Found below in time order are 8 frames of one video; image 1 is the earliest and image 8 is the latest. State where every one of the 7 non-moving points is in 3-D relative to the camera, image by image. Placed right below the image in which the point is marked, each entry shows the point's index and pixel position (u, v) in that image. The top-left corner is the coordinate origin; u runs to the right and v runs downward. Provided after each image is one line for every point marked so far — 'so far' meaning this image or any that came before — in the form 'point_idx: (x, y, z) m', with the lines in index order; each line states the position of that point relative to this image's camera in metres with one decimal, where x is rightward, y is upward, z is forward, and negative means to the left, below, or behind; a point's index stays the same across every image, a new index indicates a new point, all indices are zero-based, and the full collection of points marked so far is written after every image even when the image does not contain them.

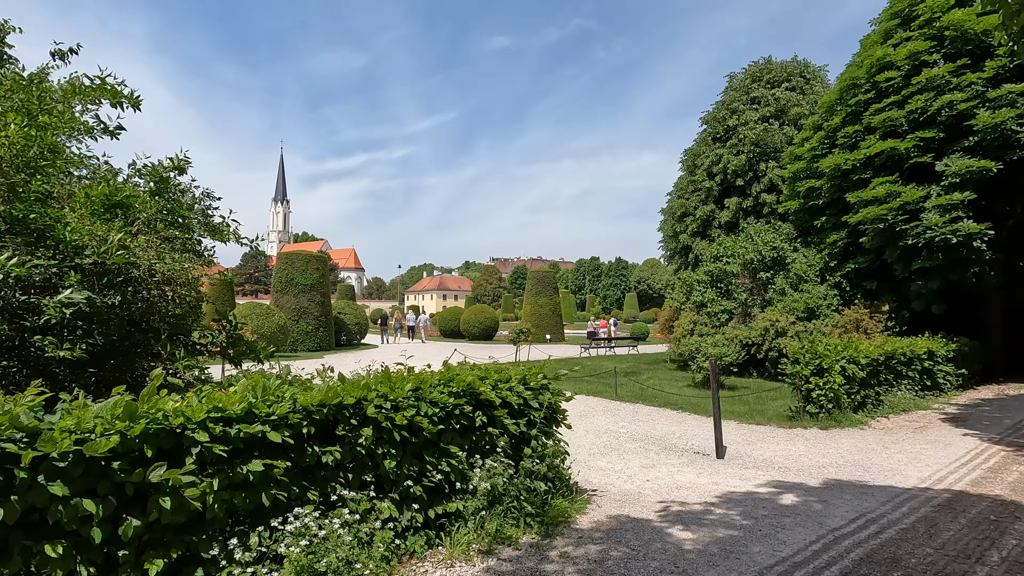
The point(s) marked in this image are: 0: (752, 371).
0: (+6.5, -2.2, +14.3) m
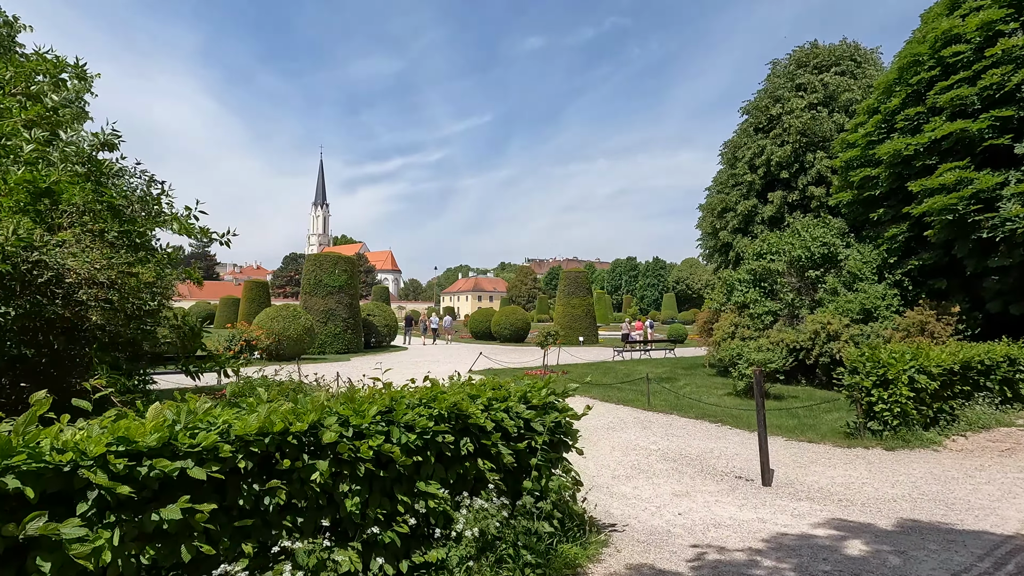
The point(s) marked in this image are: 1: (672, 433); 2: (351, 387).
0: (+7.1, -2.2, +13.1) m
1: (+2.5, -2.2, +8.1) m
2: (-1.0, -0.6, +3.4) m
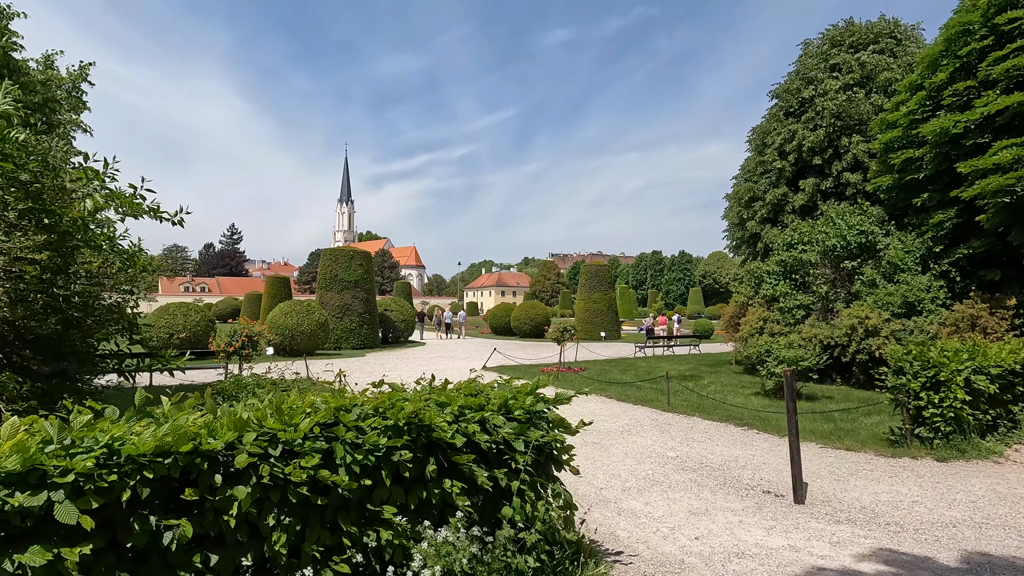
0: (+7.4, -2.0, +12.2) m
1: (+2.5, -2.1, +7.4) m
2: (-1.2, -0.6, +2.8) m
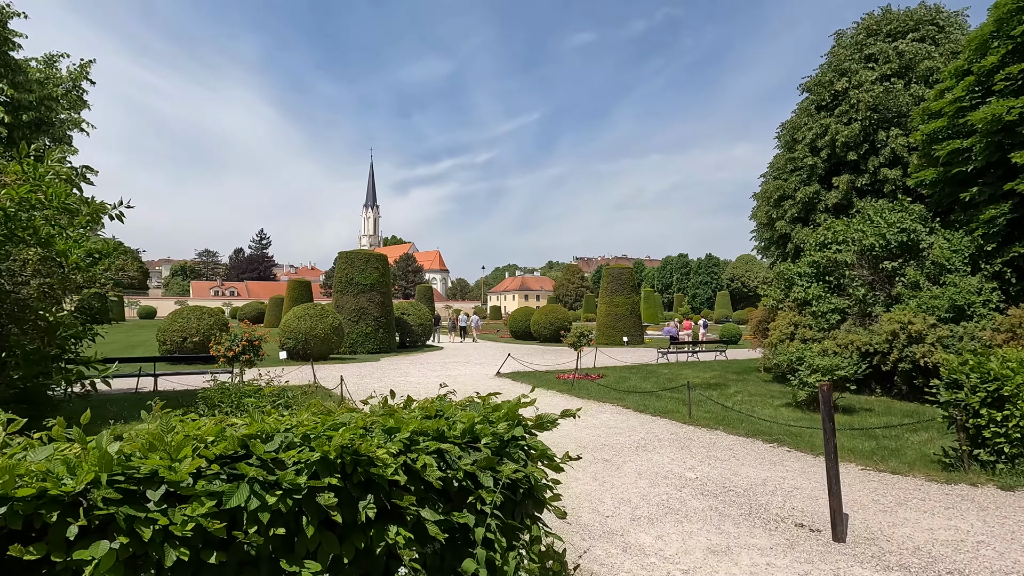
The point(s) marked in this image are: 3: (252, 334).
0: (+7.7, -2.1, +11.3) m
1: (+2.6, -2.1, +6.7) m
2: (-1.3, -0.5, +2.3) m
3: (-5.2, -0.9, +10.6) m
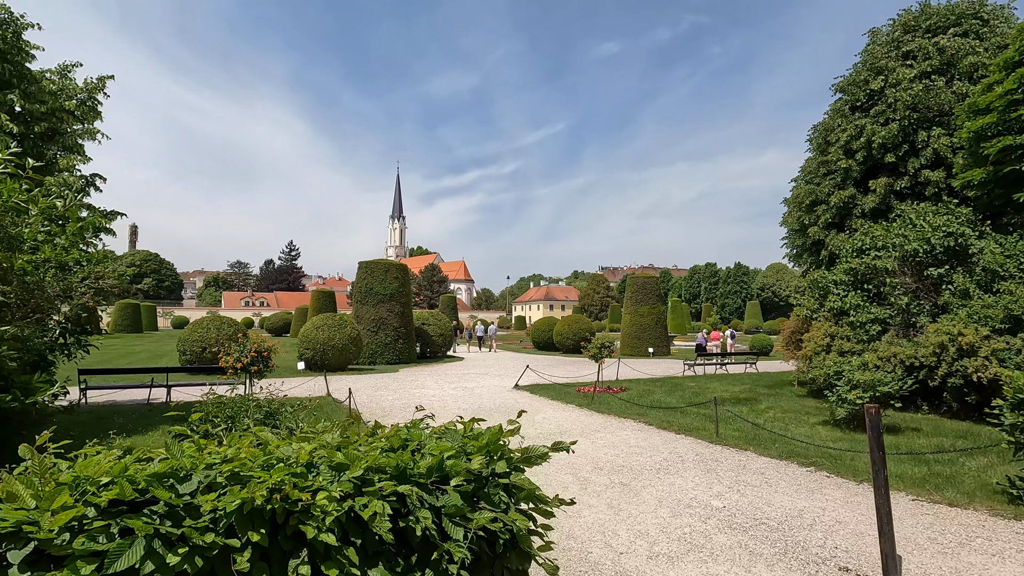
0: (+8.0, -2.3, +10.4) m
1: (+2.7, -2.2, +6.1) m
2: (-1.4, -0.6, +1.9) m
3: (-4.9, -1.1, +10.4) m
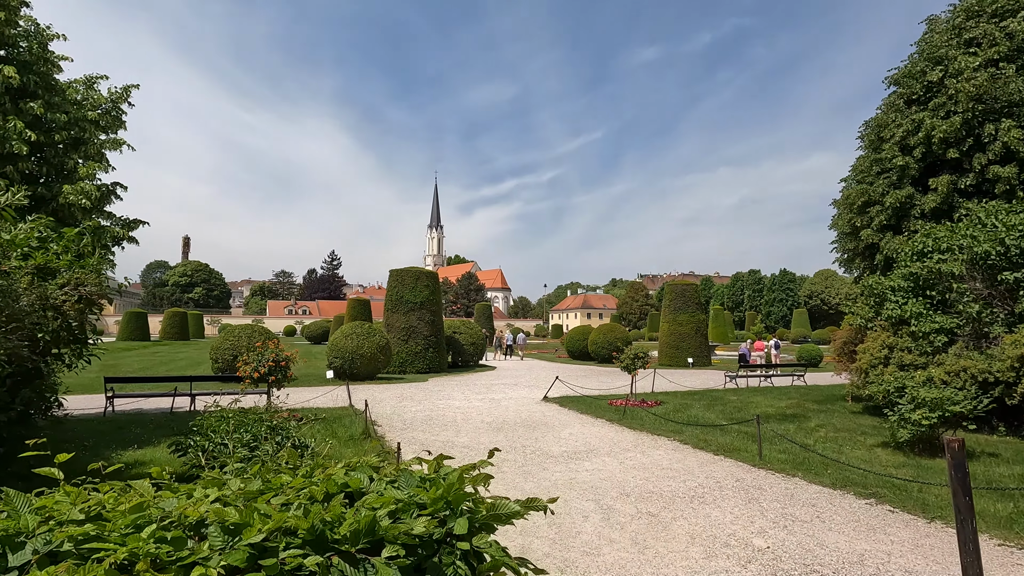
0: (+8.4, -2.4, +9.3) m
1: (+2.8, -2.3, +5.3) m
2: (-1.6, -0.6, +1.5) m
3: (-4.4, -1.2, +10.1) m
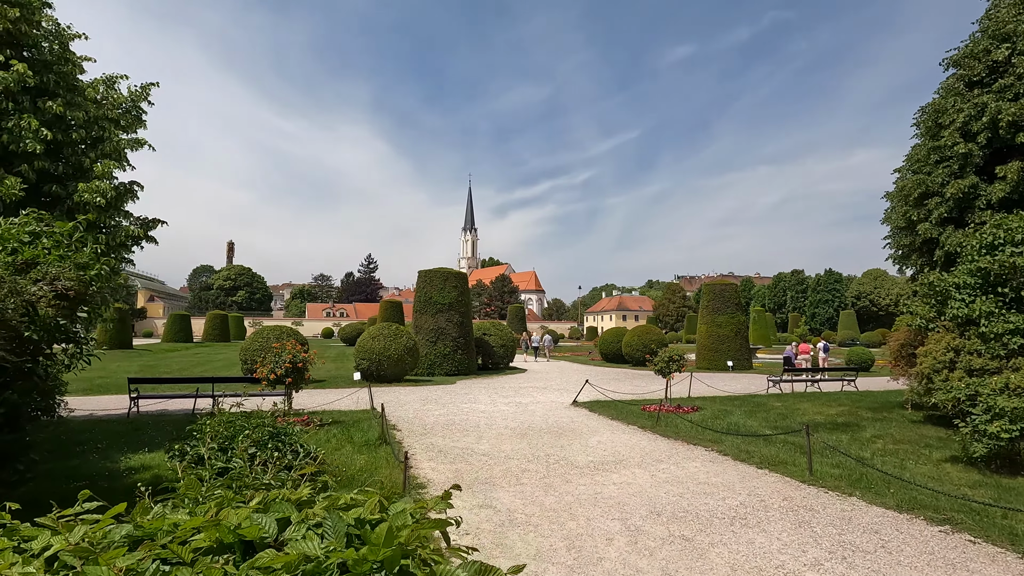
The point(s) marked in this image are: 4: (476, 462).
0: (+8.8, -2.3, +8.1) m
1: (+3.0, -2.2, +4.6) m
2: (-1.7, -0.5, +1.0) m
3: (-4.0, -1.2, +9.9) m
4: (-0.5, -2.5, +7.5) m
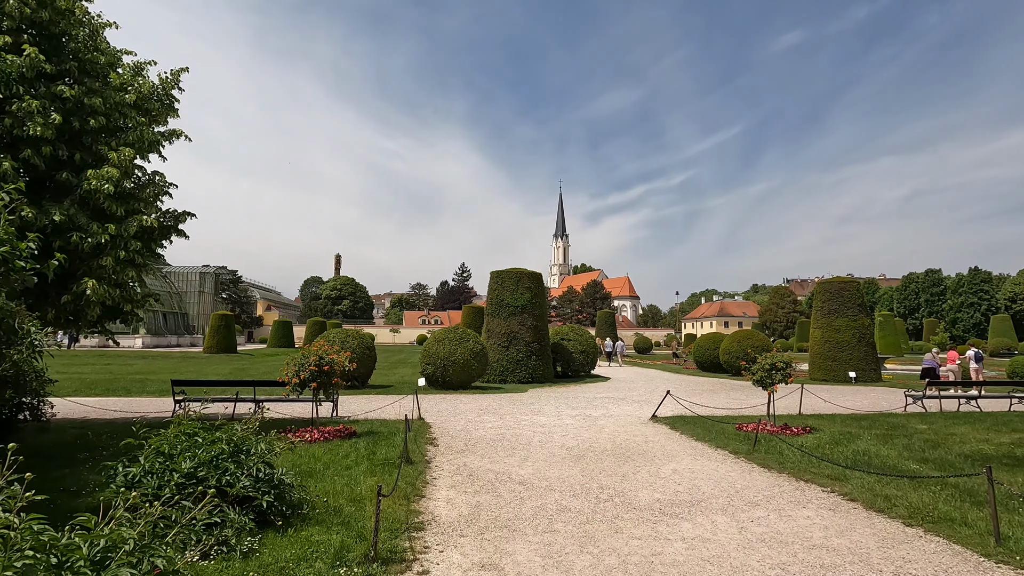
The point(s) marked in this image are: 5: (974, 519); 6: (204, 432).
0: (+9.2, -2.0, +4.9) m
1: (+2.9, -1.9, +2.5) m
2: (-2.4, -0.3, -0.2) m
3: (-3.1, -1.1, +8.9) m
4: (-0.1, -2.3, +5.9) m
5: (+4.3, -2.1, +4.9) m
6: (-2.7, -1.3, +4.8) m
